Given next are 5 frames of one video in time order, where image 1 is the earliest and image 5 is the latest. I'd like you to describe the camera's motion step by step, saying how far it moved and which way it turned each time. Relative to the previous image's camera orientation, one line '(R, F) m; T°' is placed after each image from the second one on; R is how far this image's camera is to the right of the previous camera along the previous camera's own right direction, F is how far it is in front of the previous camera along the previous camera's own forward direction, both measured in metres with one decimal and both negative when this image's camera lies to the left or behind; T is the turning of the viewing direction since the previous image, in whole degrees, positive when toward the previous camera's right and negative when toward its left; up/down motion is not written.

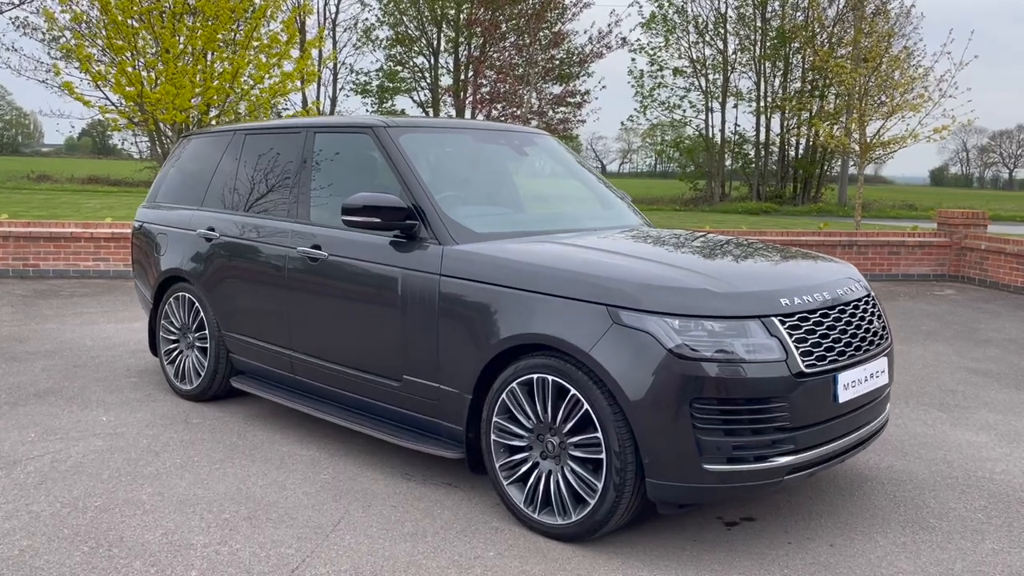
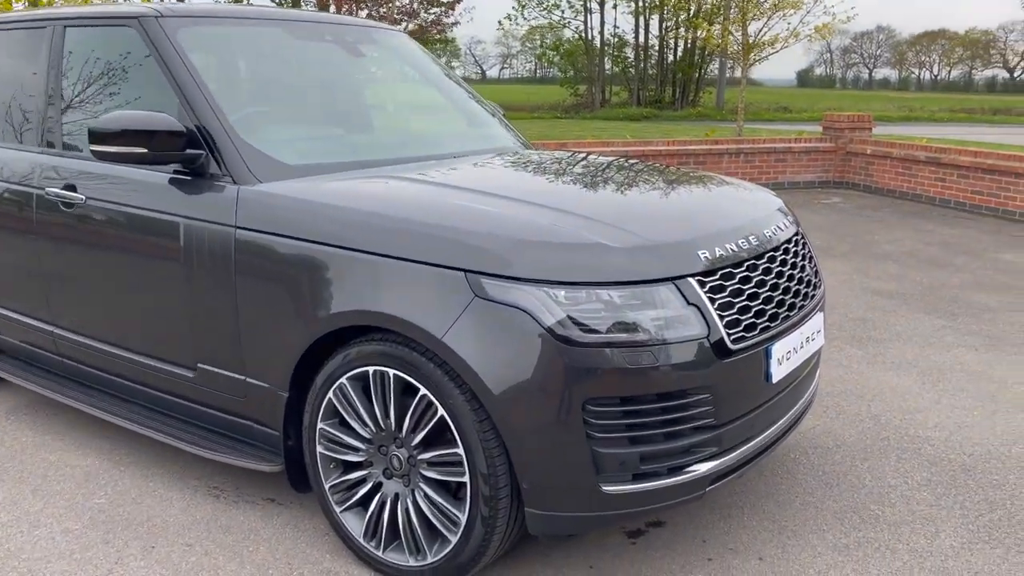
(+0.2, +1.0) m; +8°
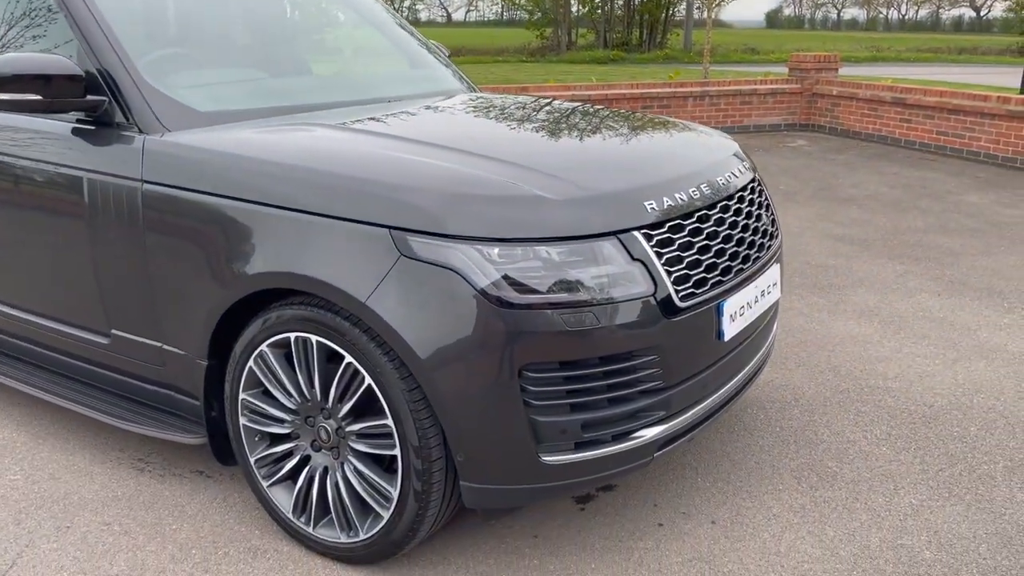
(+0.1, +0.2) m; +2°
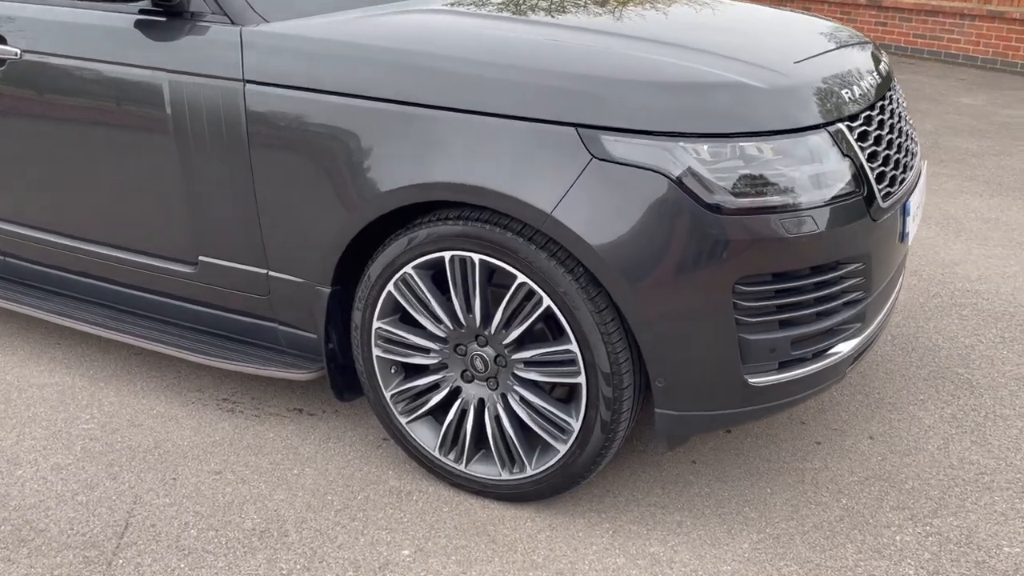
(-0.6, +0.3) m; +5°
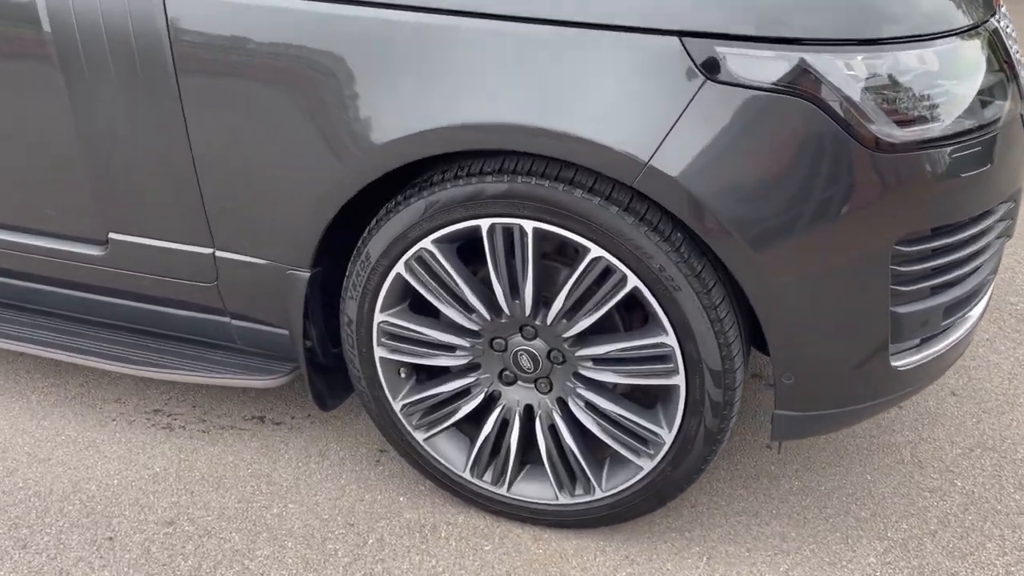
(-0.3, +0.6) m; +8°
